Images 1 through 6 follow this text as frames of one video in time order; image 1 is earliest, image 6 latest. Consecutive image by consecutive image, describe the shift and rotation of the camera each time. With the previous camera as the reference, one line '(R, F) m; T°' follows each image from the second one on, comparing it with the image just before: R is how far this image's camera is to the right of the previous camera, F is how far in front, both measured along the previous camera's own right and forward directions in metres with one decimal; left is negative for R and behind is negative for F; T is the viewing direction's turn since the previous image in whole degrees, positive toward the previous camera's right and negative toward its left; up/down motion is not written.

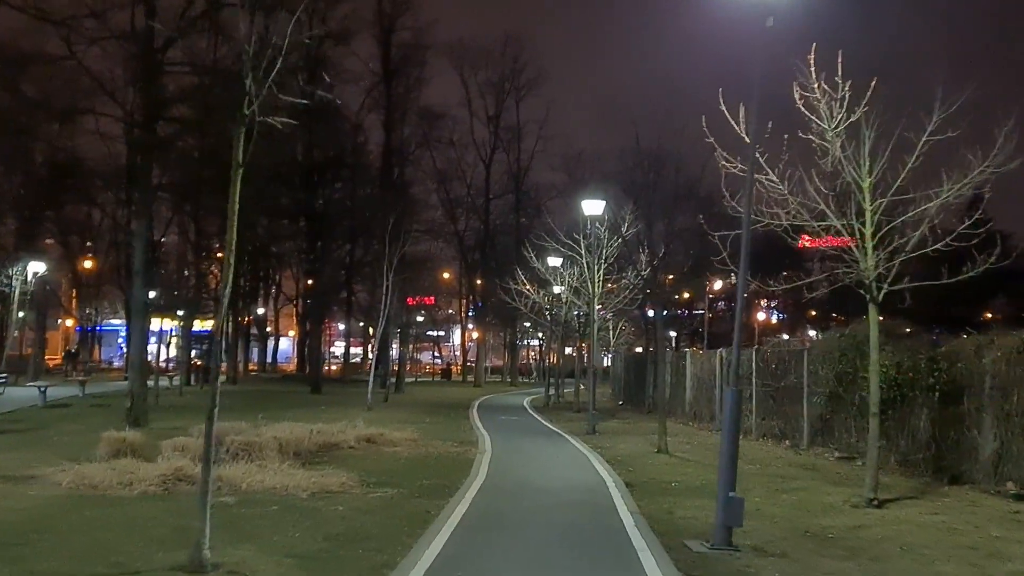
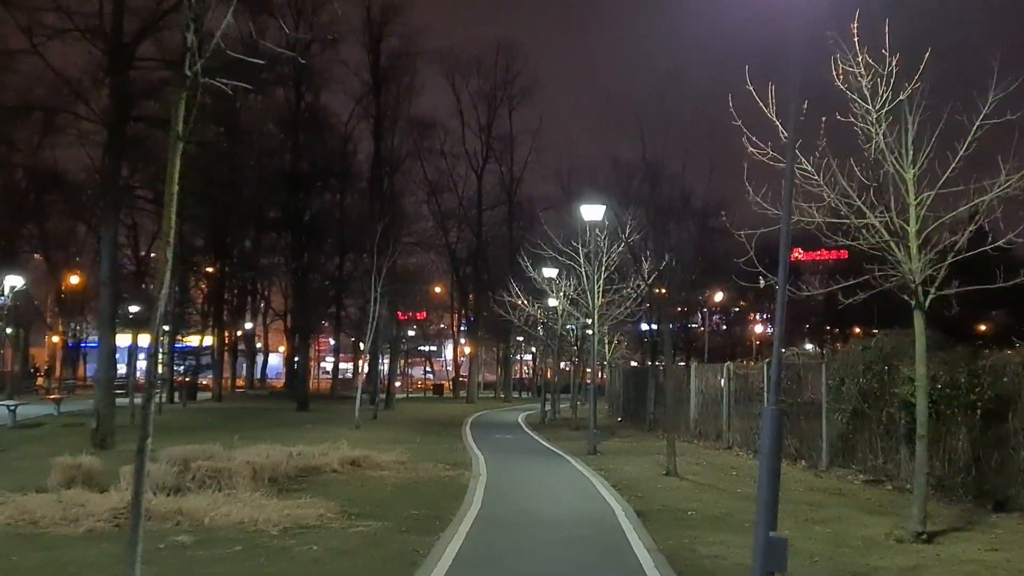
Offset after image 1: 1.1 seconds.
(-0.1, +1.6) m; 0°
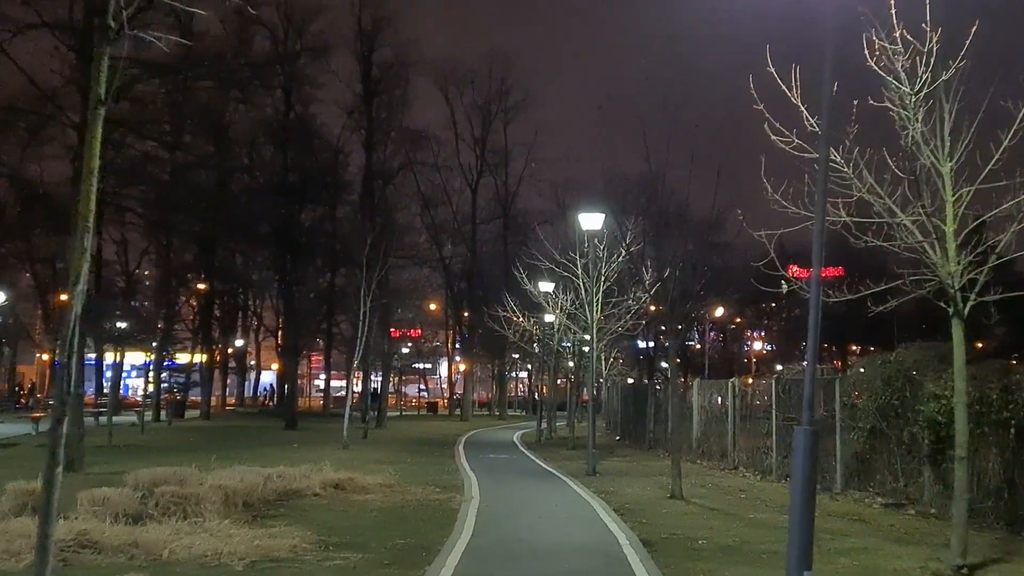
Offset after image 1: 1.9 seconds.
(0.0, +1.2) m; 0°
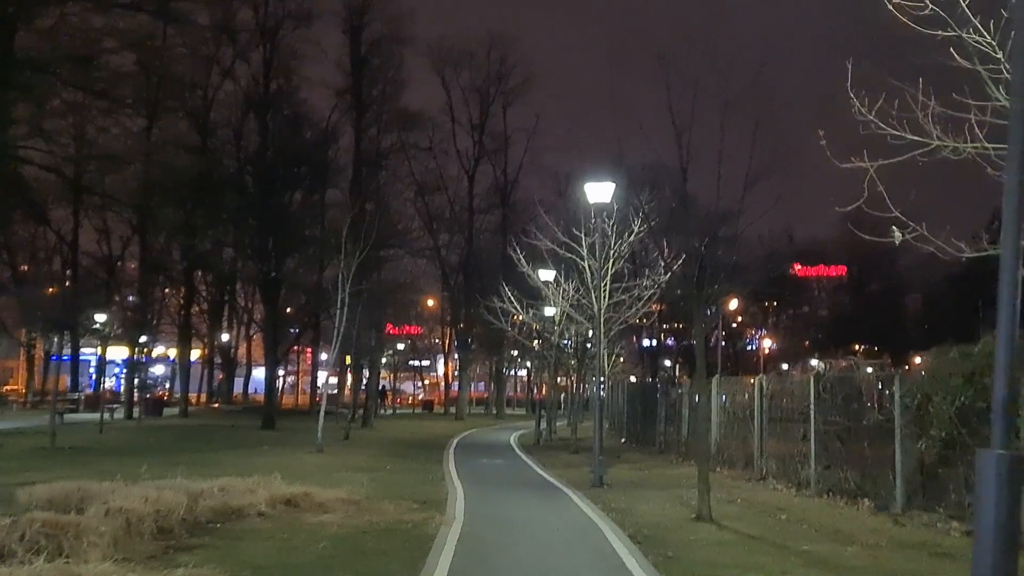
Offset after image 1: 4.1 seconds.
(+0.1, +3.4) m; 0°
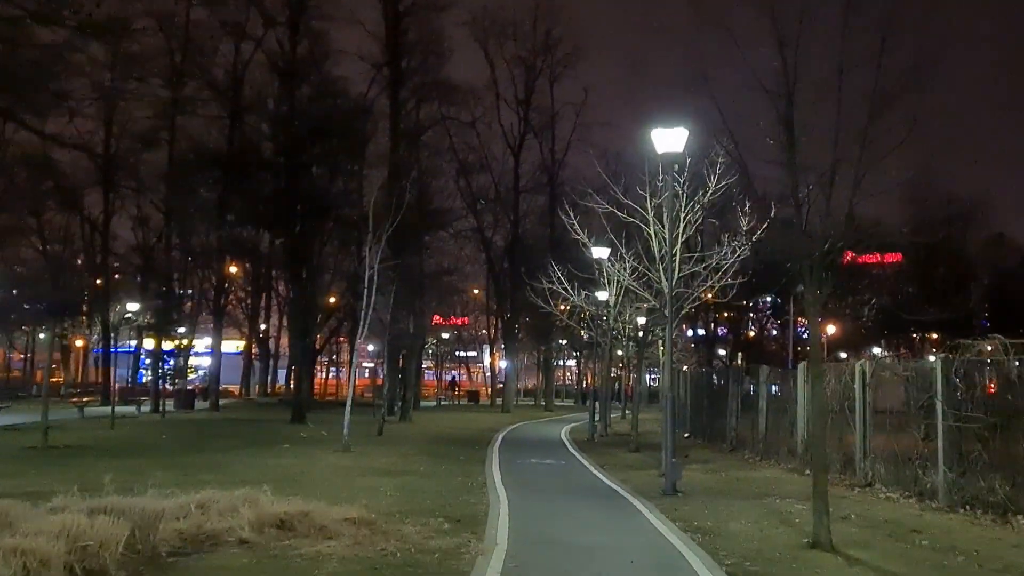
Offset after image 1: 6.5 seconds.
(-0.1, +3.6) m; -3°
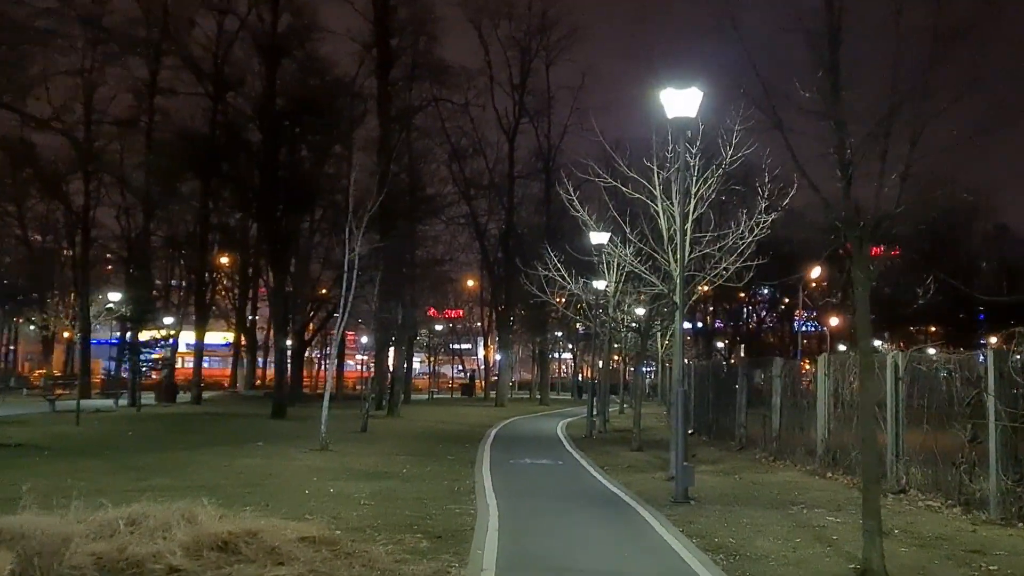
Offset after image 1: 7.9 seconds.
(0.0, +2.0) m; 0°
